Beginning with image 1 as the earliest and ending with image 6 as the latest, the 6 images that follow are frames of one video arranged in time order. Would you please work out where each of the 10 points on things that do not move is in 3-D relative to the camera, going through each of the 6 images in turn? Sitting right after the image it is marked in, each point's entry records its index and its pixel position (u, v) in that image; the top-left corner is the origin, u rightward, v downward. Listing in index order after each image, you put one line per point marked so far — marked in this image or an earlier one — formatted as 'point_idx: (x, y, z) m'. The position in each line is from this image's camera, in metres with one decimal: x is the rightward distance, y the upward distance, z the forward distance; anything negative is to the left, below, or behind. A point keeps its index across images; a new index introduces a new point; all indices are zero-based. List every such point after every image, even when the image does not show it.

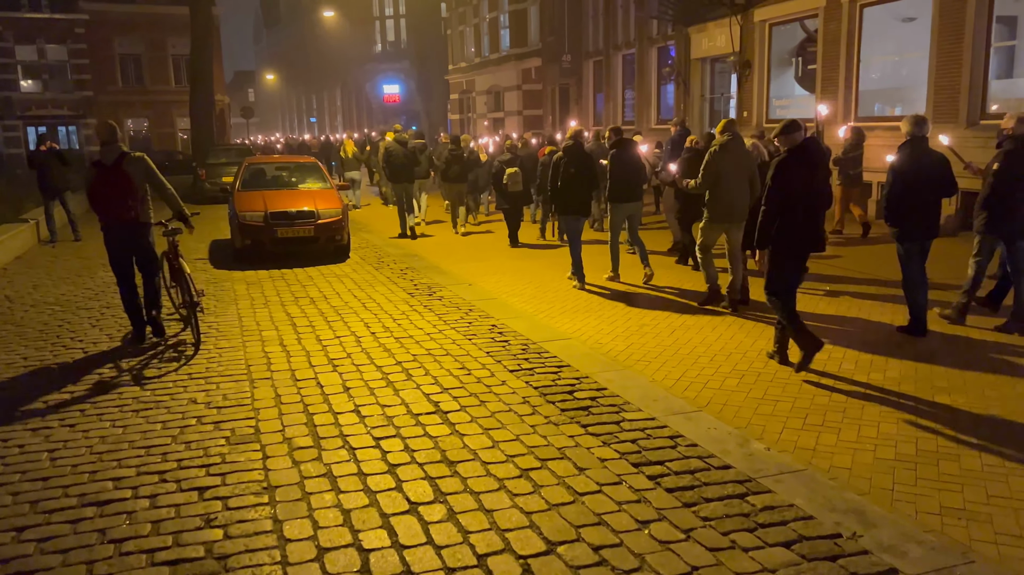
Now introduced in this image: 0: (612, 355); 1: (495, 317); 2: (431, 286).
0: (+0.8, -0.6, +6.7) m
1: (-0.2, -0.3, +8.0) m
2: (-1.0, 0.0, +9.7) m
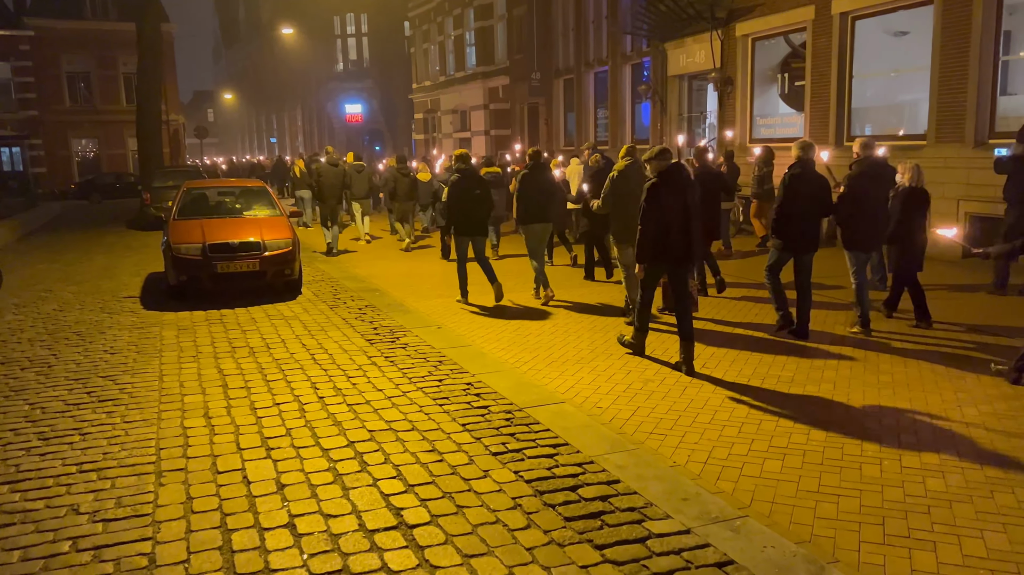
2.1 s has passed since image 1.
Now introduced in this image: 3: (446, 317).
0: (+0.7, -0.9, +5.4) m
1: (-0.3, -0.7, +6.7) m
2: (-1.2, -0.4, +8.4) m
3: (-0.7, -0.3, +9.0) m
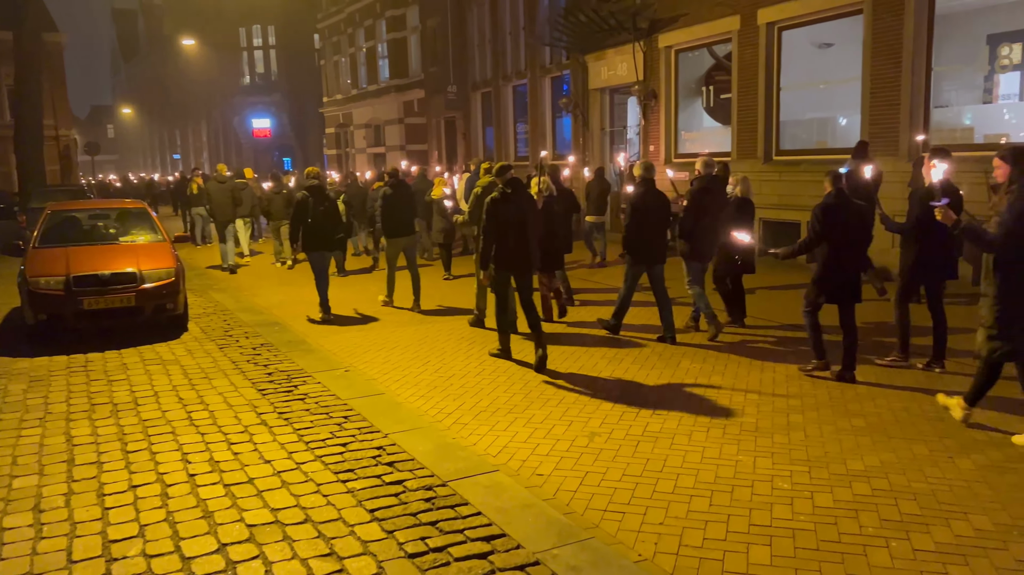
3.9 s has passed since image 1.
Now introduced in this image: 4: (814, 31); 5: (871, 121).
0: (+0.3, -1.2, +4.4) m
1: (-0.9, -1.0, +5.6) m
2: (-2.0, -0.8, +7.2) m
3: (-1.5, -0.7, +7.9) m
4: (+4.9, +4.2, +13.2) m
5: (+5.3, +2.5, +12.0) m
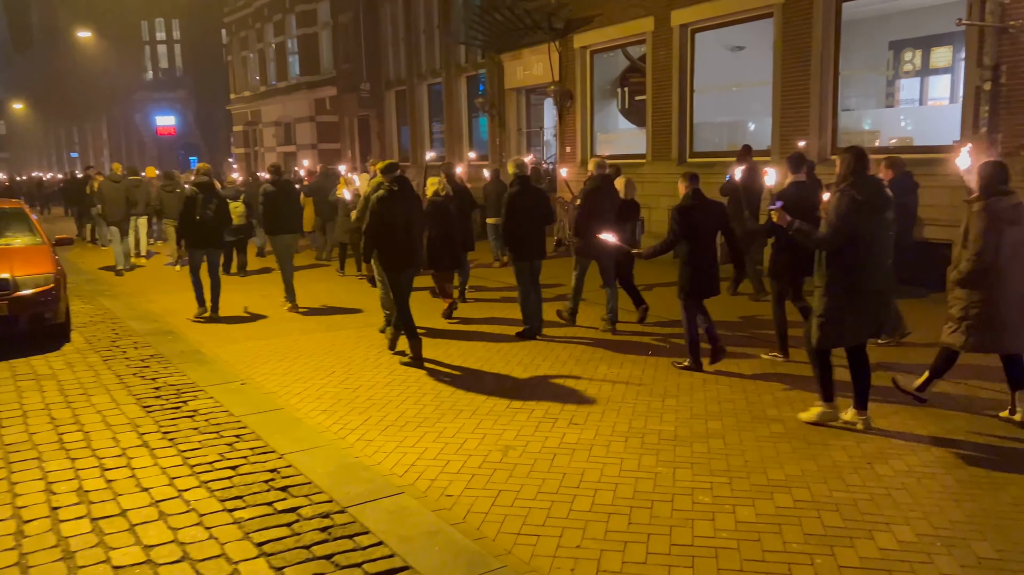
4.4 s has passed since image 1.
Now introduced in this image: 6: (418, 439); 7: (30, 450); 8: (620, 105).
0: (-0.2, -1.2, +4.0) m
1: (-1.5, -1.0, +5.1) m
2: (-2.7, -0.8, +6.6) m
3: (-2.3, -0.7, +7.3) m
4: (+3.5, +4.2, +13.3) m
5: (+4.0, +2.4, +12.1) m
6: (-0.6, -1.0, +5.4) m
7: (-3.1, -1.0, +5.3) m
8: (+2.1, +3.6, +15.7) m
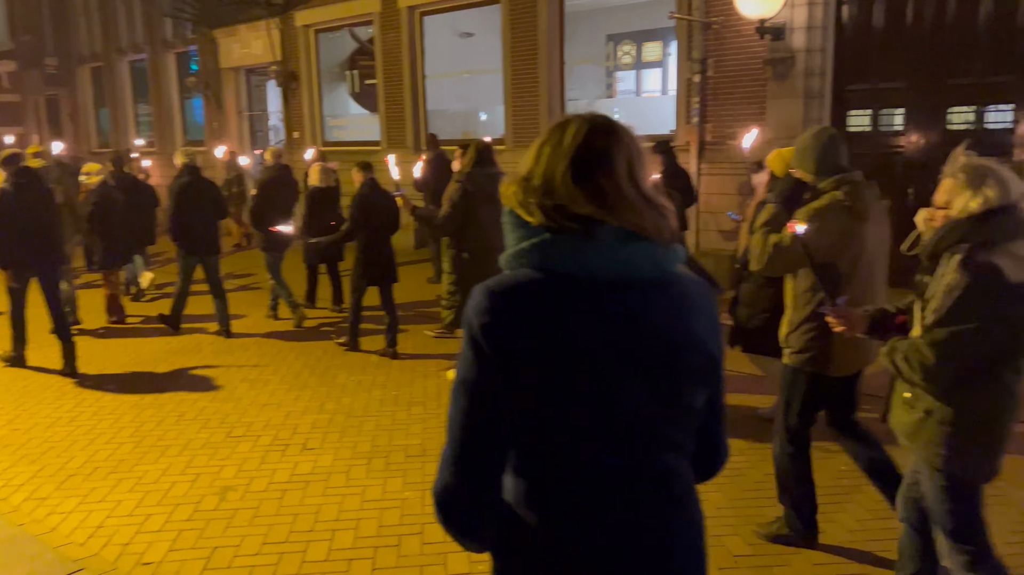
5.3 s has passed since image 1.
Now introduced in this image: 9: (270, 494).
0: (-1.3, -1.3, +3.2) m
1: (-2.9, -1.2, +3.8) m
2: (-4.5, -1.0, +4.9) m
3: (-4.4, -0.9, +5.7) m
4: (-0.9, +4.3, +13.1) m
5: (0.0, +2.6, +12.1) m
6: (-2.1, -1.1, +4.3) m
7: (-4.5, -1.2, +3.5) m
8: (-3.0, +3.7, +15.0) m
9: (-1.3, -1.1, +4.3) m
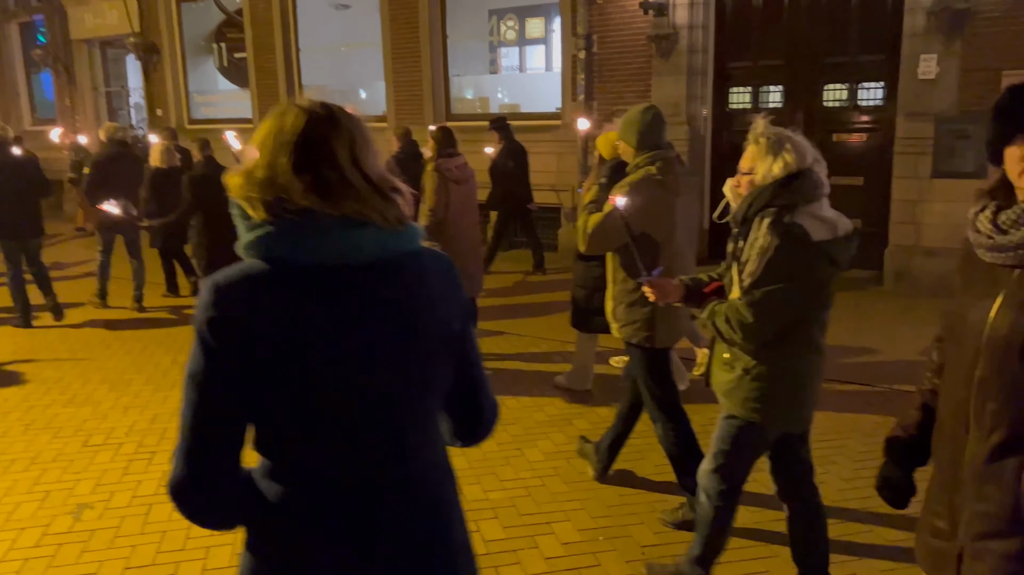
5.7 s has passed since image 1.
0: (-1.7, -1.2, +2.8) m
1: (-3.3, -1.2, +3.2) m
2: (-5.1, -1.0, +4.0) m
3: (-5.1, -0.9, +4.8) m
4: (-2.8, +4.6, +12.5) m
5: (-1.7, +2.9, +11.7) m
6: (-2.7, -1.1, +3.8) m
7: (-4.9, -1.3, +2.6) m
8: (-5.1, +3.9, +14.0) m
9: (-1.8, -1.0, +3.8) m
